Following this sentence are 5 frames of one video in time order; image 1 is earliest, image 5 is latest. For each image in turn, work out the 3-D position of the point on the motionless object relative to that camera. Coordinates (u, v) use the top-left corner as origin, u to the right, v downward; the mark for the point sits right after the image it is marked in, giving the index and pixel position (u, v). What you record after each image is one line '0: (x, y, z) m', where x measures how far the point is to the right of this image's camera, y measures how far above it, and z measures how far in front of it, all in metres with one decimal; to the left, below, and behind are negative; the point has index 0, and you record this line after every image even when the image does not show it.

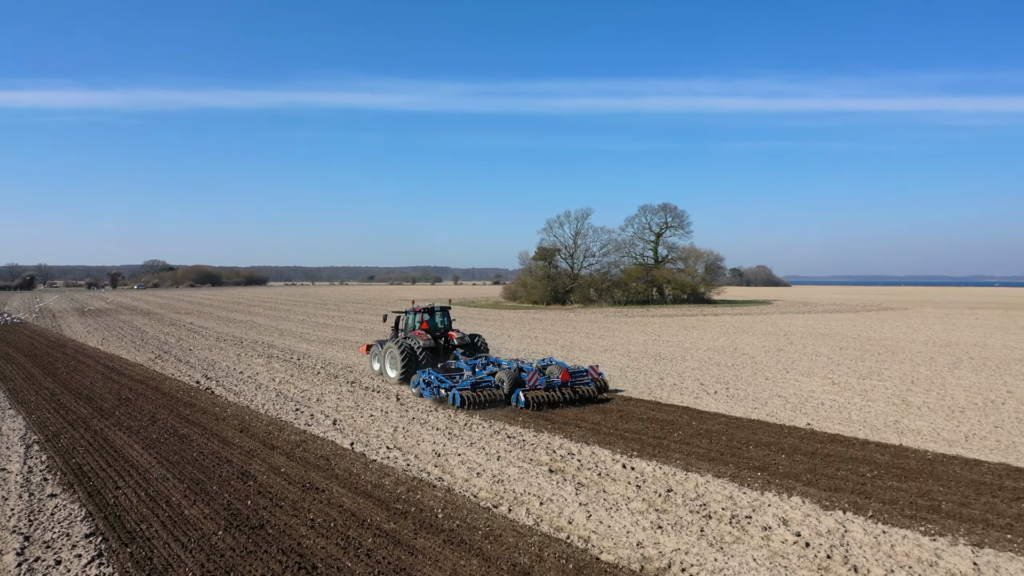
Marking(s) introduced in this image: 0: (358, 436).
0: (-1.8, -1.7, +10.1) m
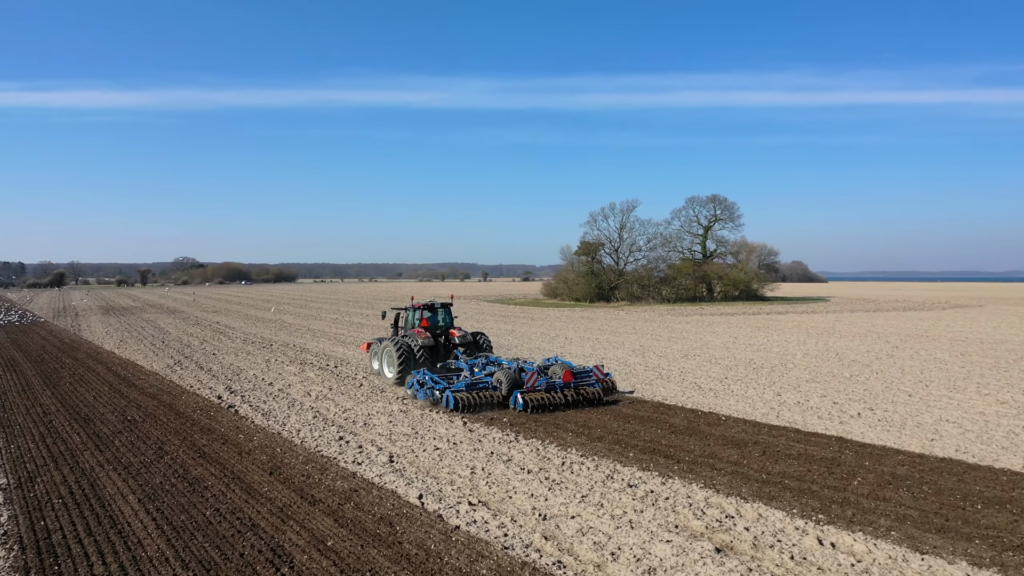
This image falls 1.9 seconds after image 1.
0: (-0.8, -1.7, +7.6) m
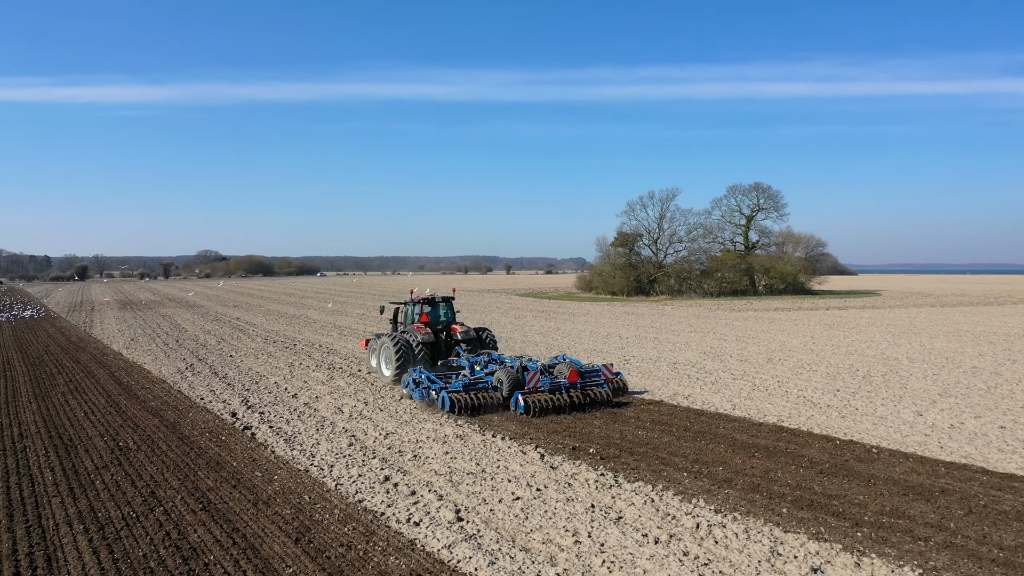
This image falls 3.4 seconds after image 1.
0: (0.0, -1.7, +5.3) m
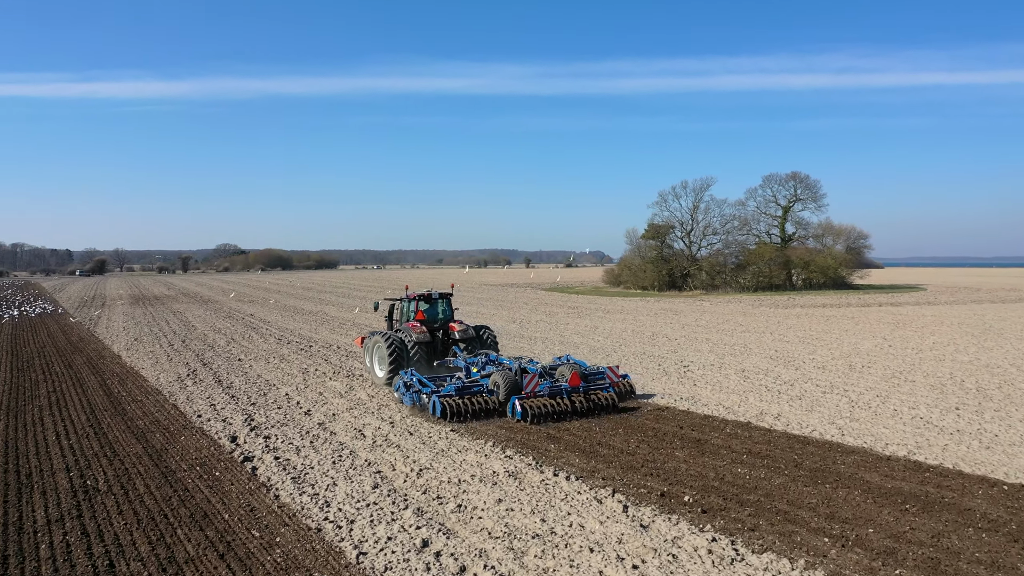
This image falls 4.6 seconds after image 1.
0: (+0.5, -1.7, +3.5) m
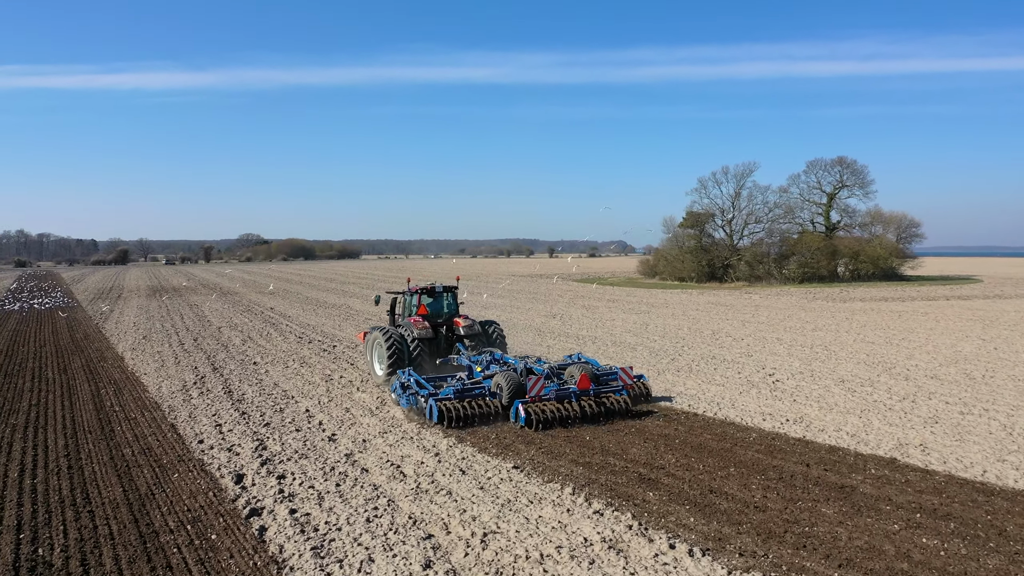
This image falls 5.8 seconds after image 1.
0: (+1.0, -1.7, +1.5) m
